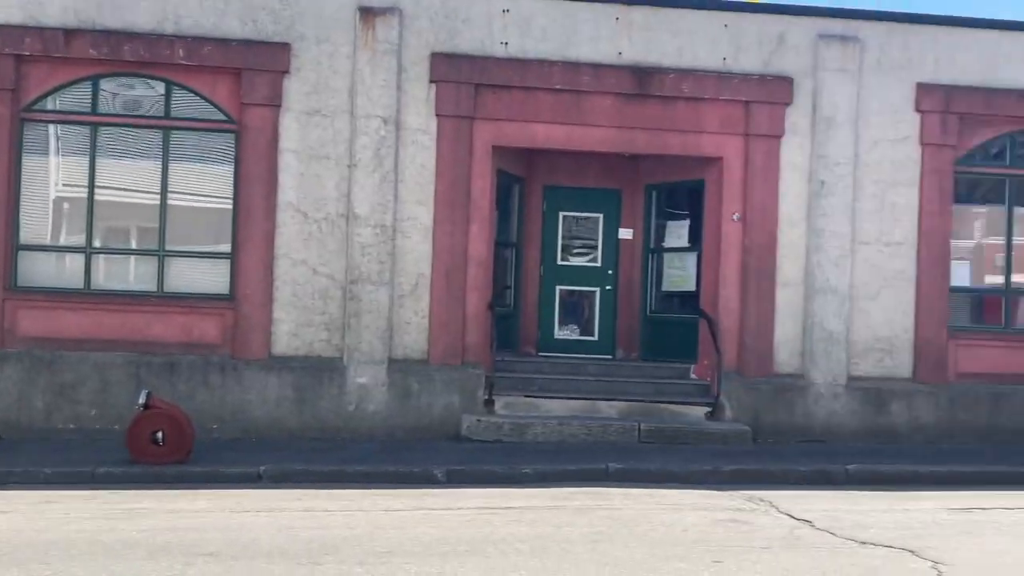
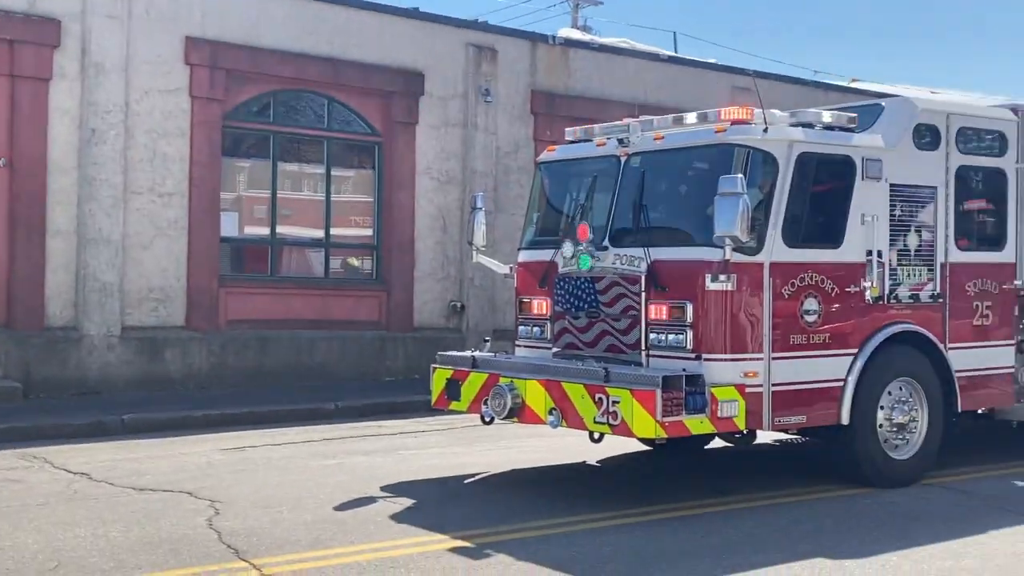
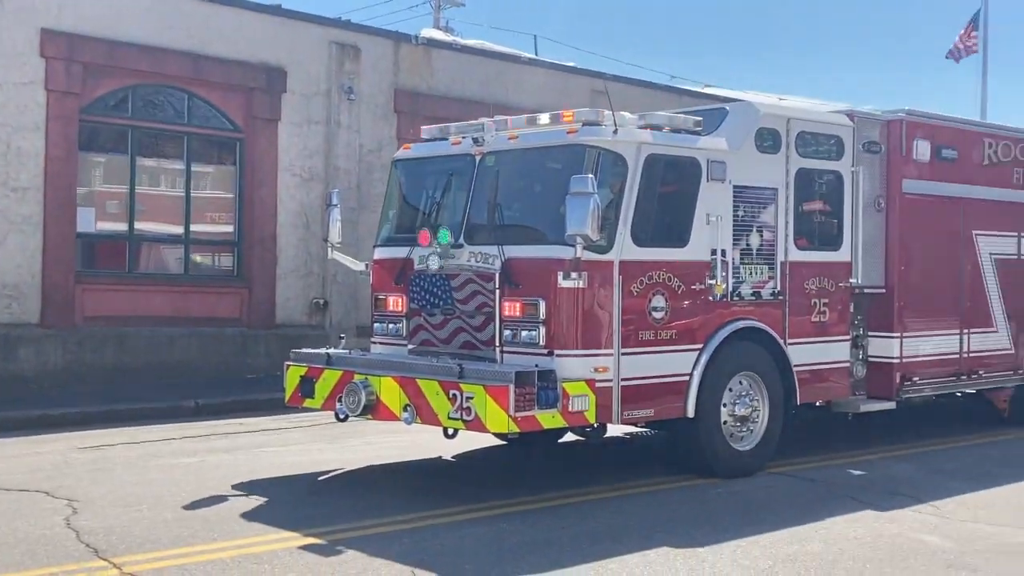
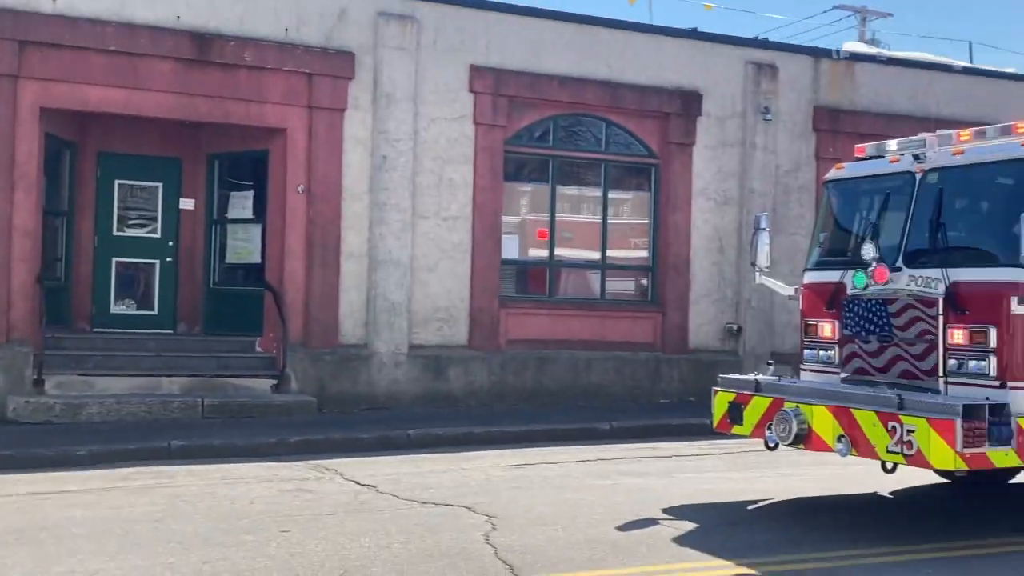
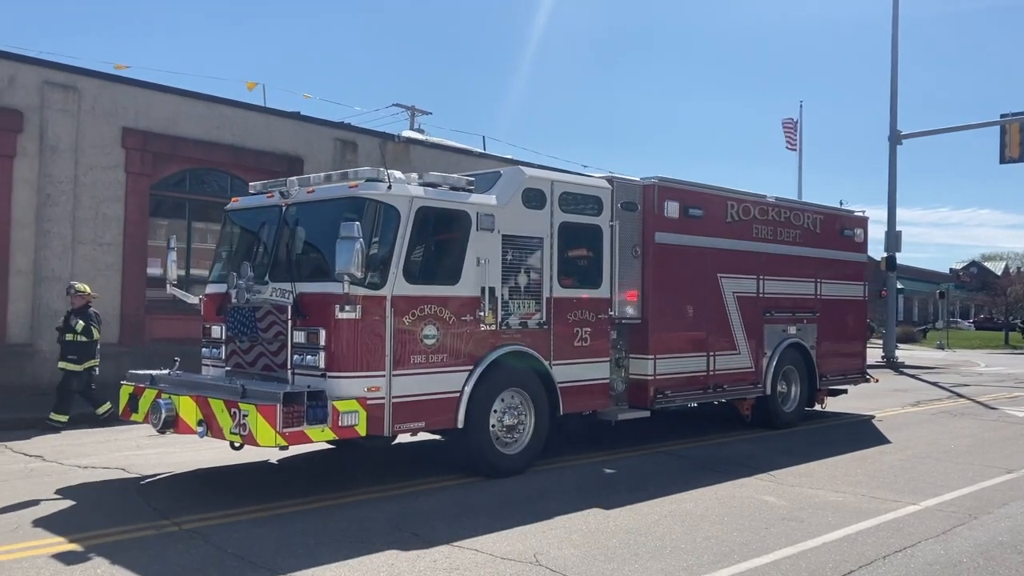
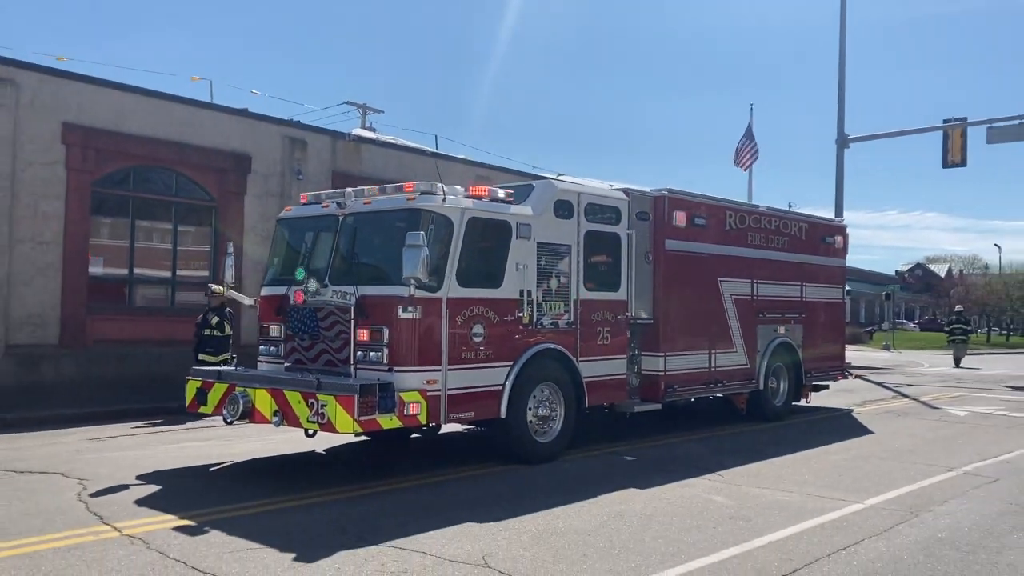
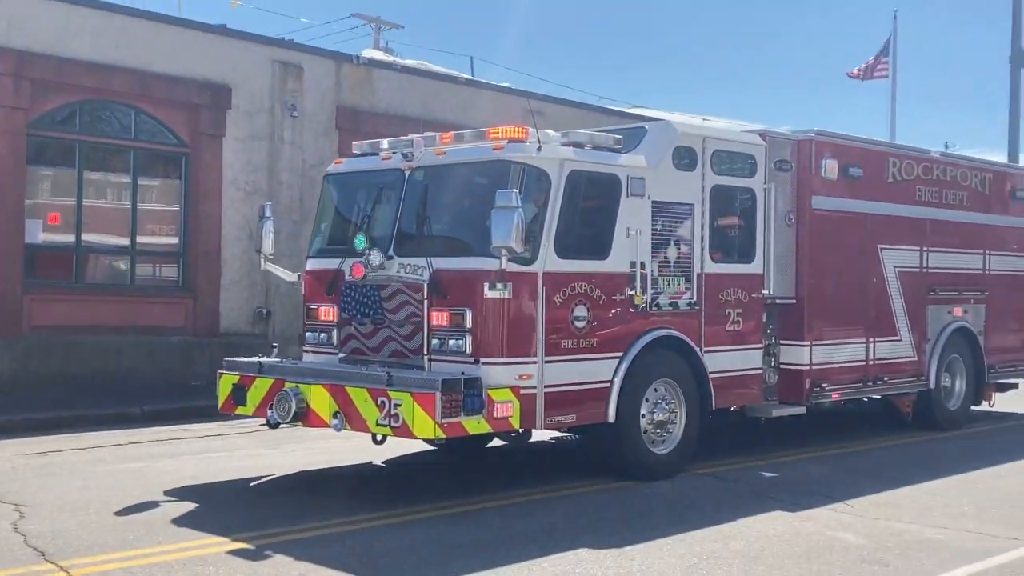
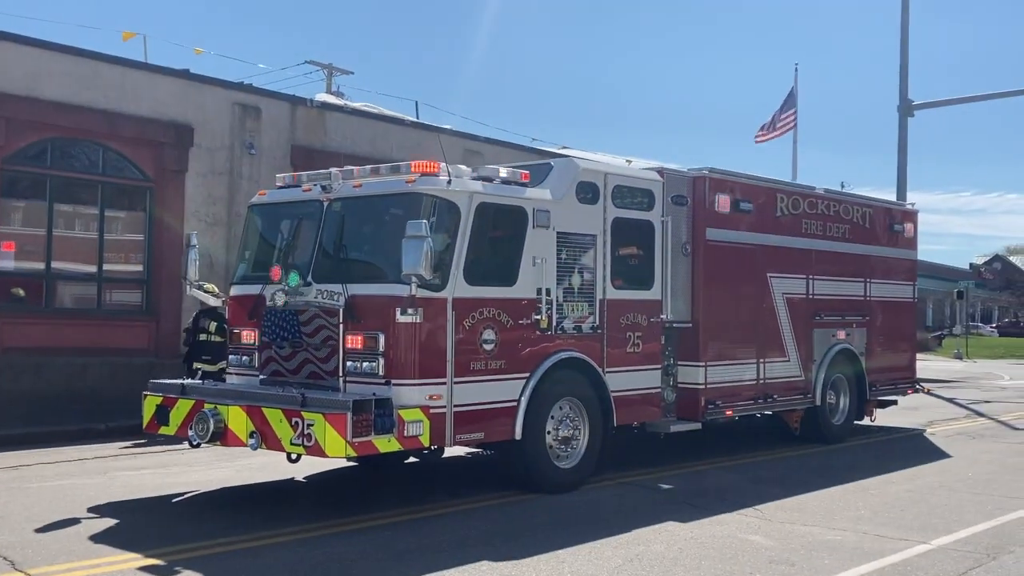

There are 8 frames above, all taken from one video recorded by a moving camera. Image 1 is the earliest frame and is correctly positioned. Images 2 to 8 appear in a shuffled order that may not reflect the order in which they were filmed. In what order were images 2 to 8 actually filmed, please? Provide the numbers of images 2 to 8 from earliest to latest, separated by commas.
4, 2, 3, 7, 8, 6, 5
